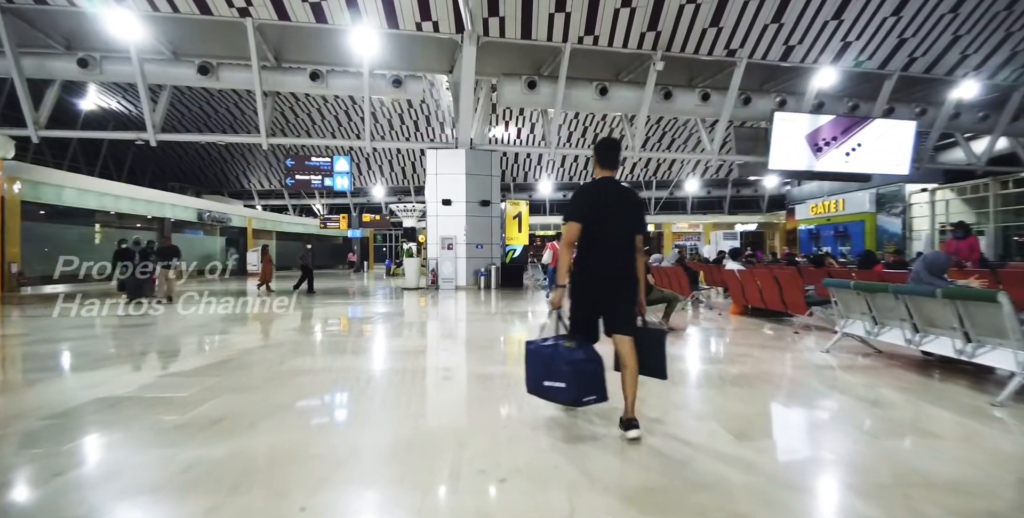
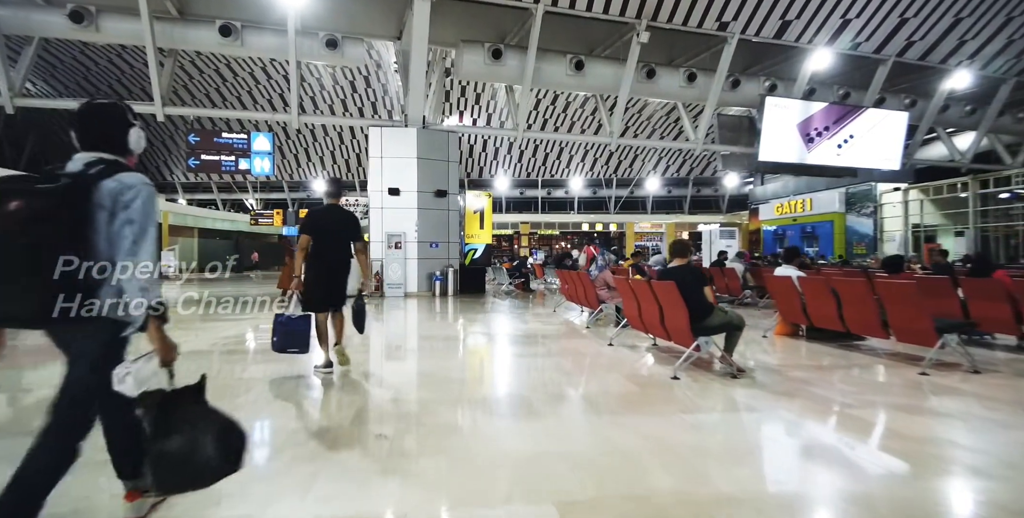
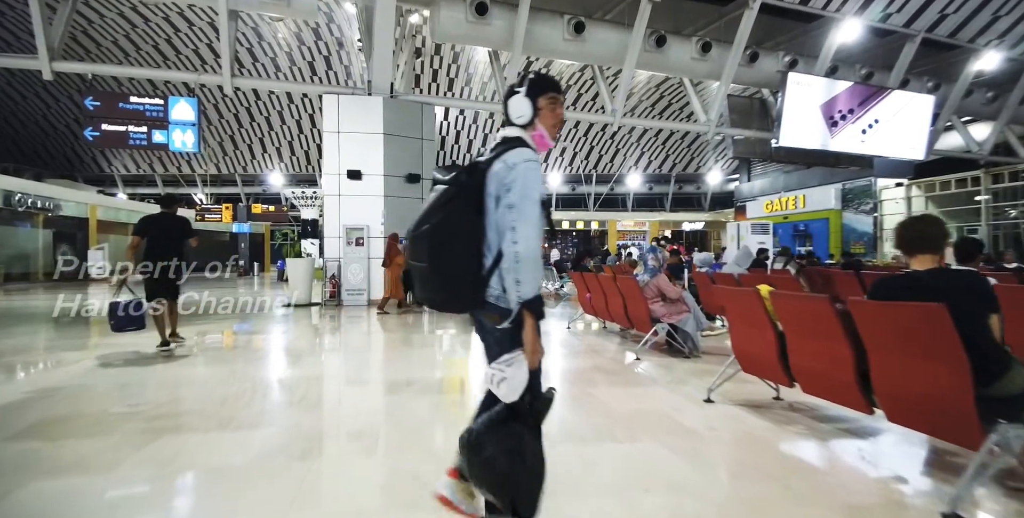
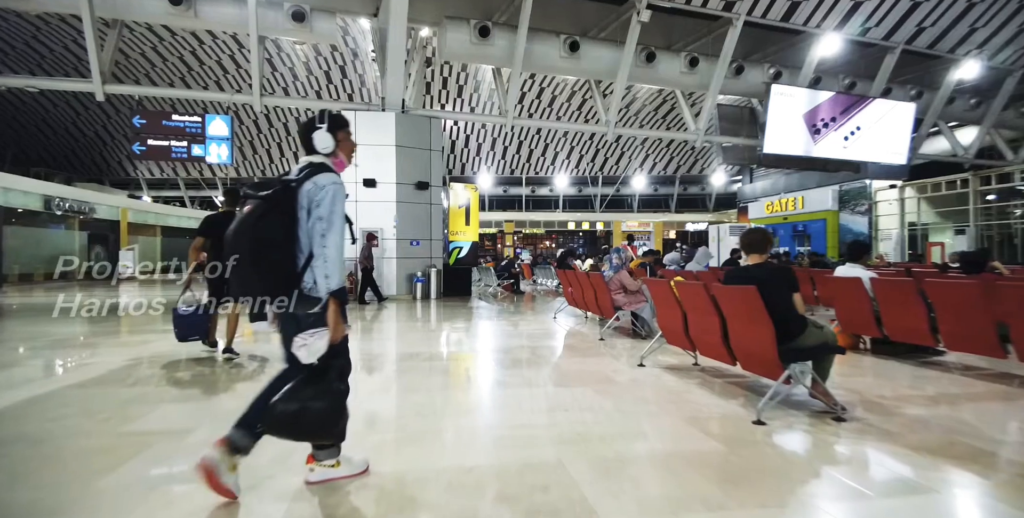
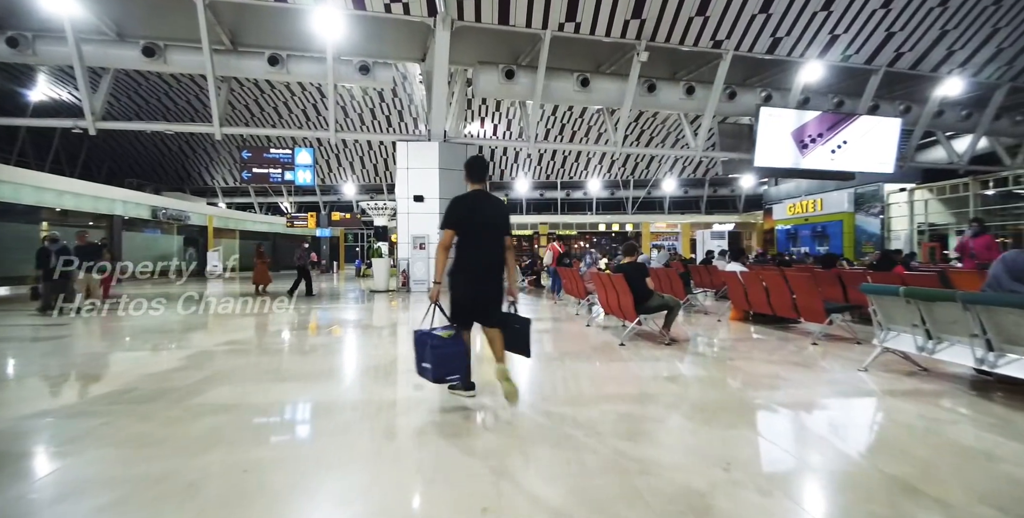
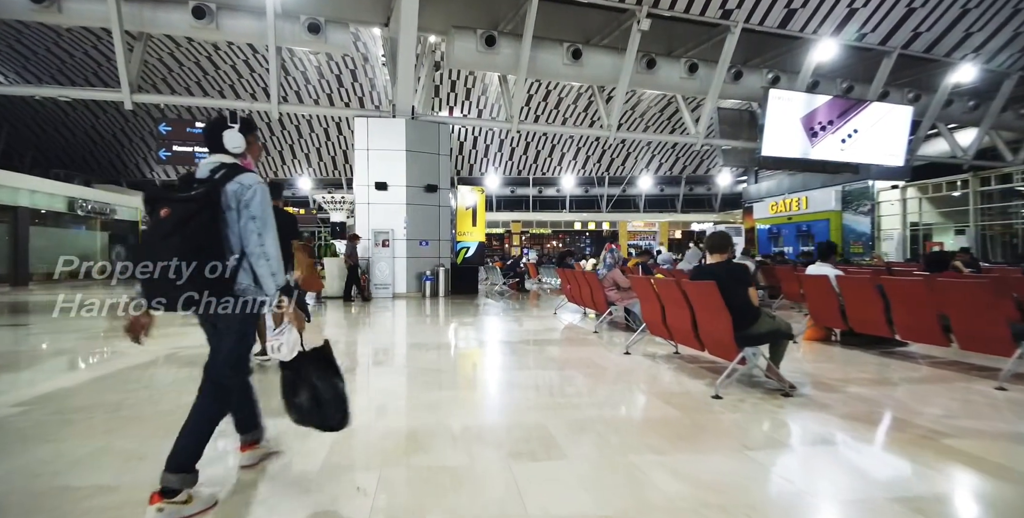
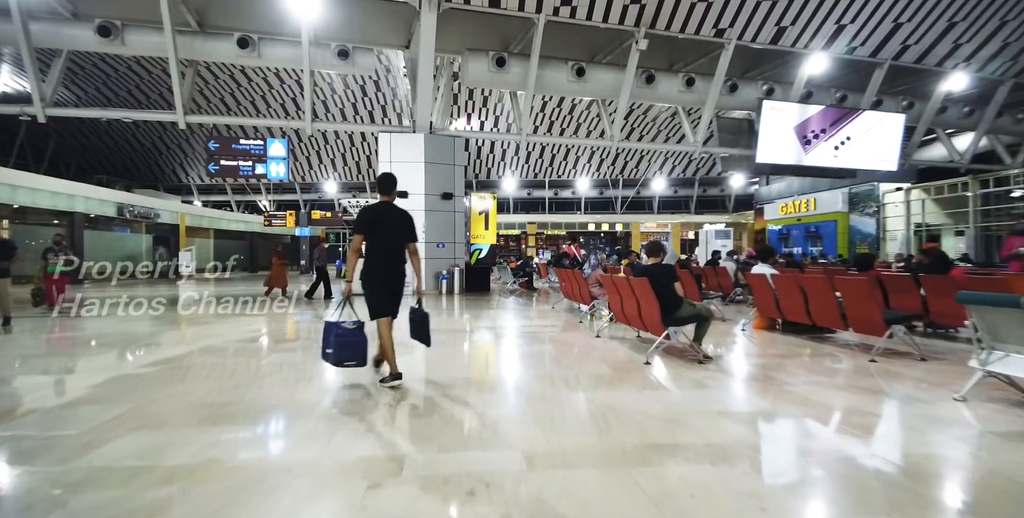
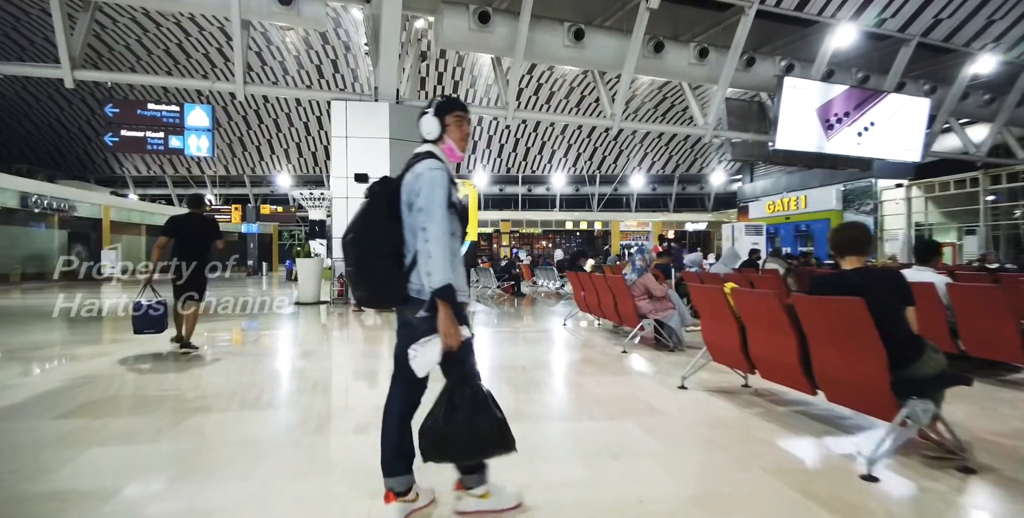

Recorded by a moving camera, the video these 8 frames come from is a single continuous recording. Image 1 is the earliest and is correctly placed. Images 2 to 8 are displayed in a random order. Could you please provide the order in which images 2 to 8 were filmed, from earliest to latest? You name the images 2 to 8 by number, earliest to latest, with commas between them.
5, 7, 2, 6, 4, 8, 3
